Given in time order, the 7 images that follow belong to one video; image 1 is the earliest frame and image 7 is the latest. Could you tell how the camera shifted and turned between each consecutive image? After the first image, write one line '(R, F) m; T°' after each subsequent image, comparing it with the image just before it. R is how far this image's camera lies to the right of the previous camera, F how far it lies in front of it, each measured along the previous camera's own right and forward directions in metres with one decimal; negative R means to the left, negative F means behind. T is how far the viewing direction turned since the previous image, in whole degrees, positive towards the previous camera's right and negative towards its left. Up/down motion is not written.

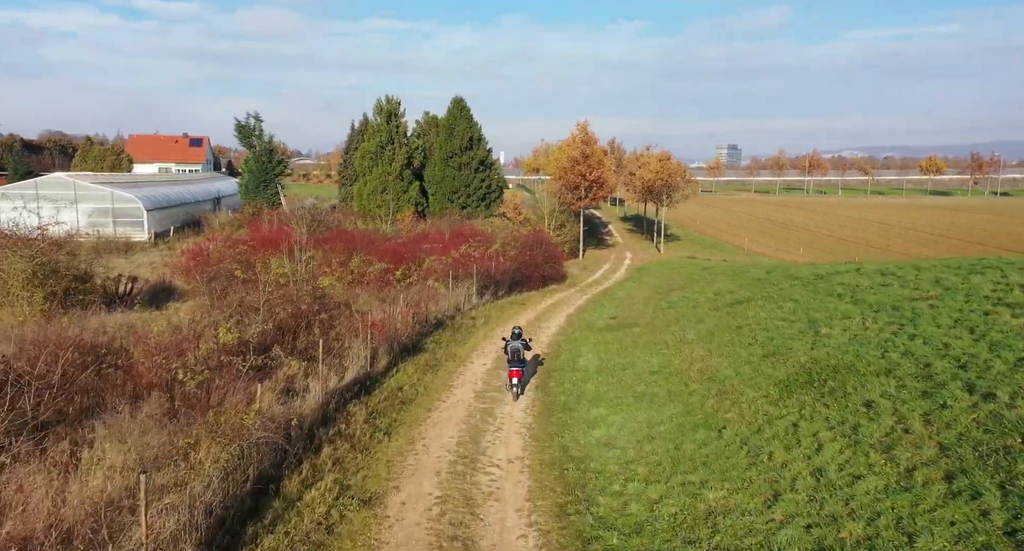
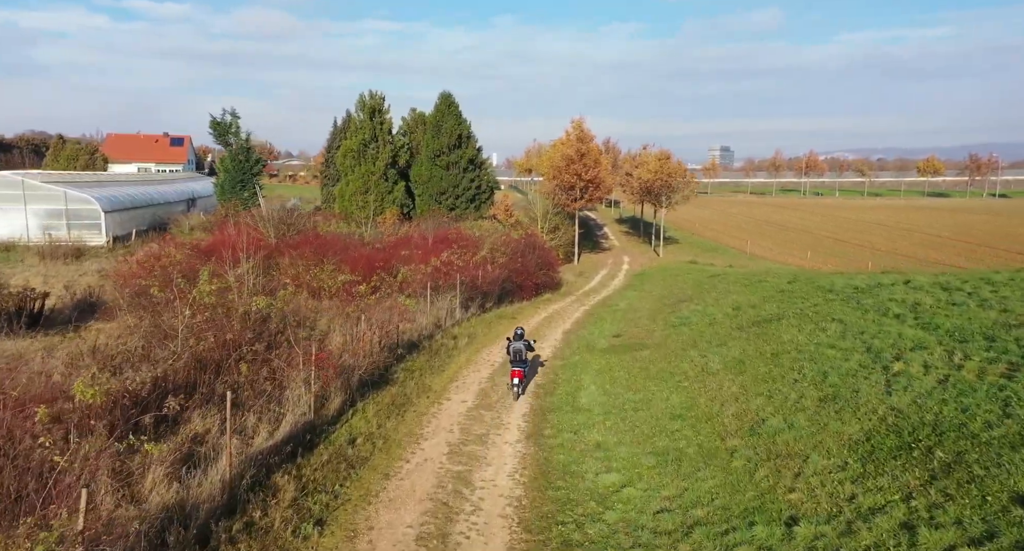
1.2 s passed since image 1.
(+0.1, +3.2) m; 0°
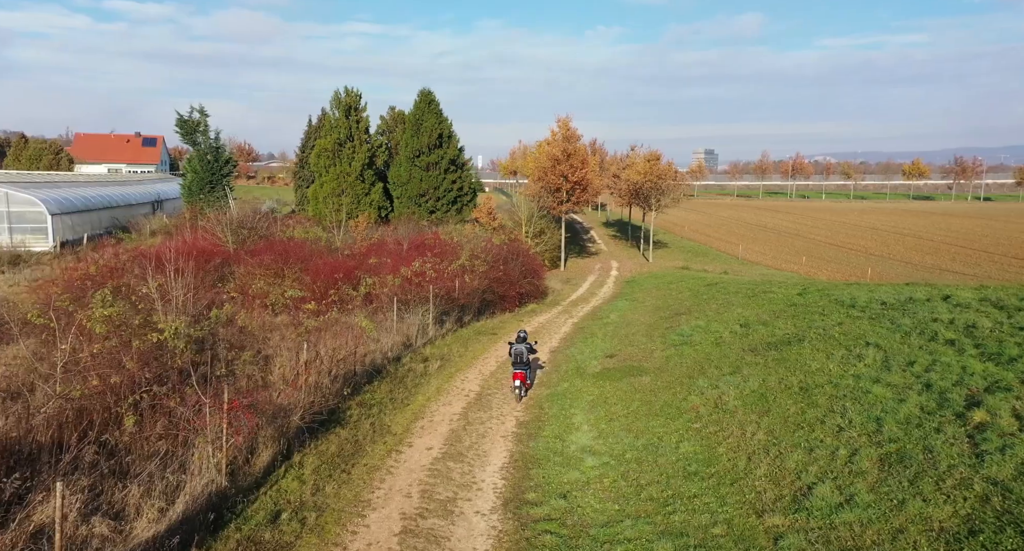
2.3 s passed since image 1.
(+0.1, +2.6) m; +1°
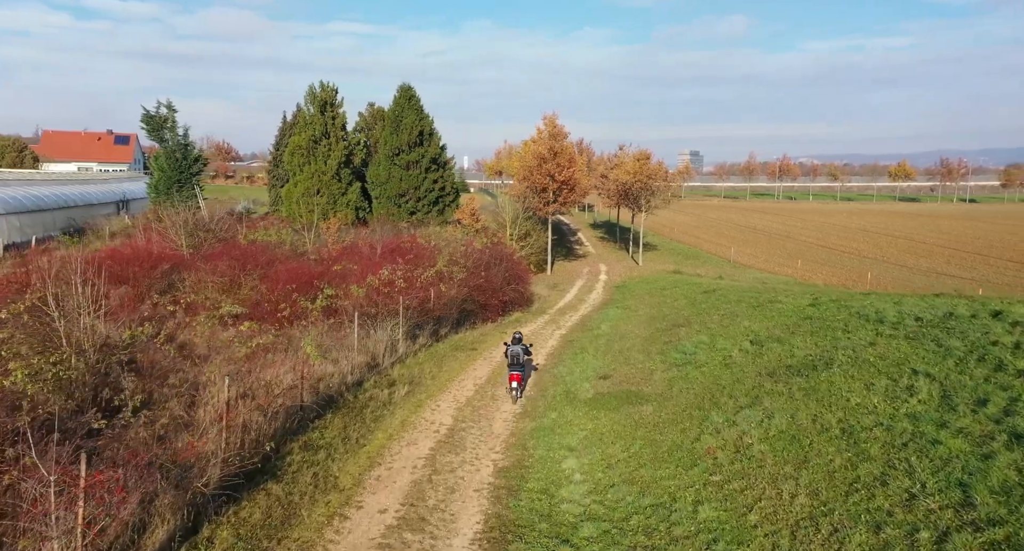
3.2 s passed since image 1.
(+0.1, +2.4) m; +1°
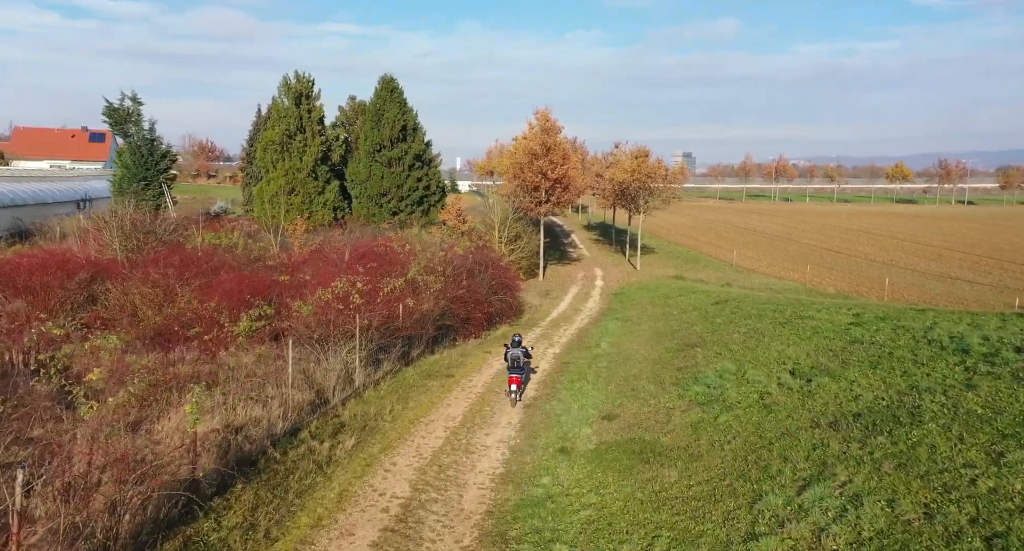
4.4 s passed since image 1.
(+0.2, +3.5) m; 0°
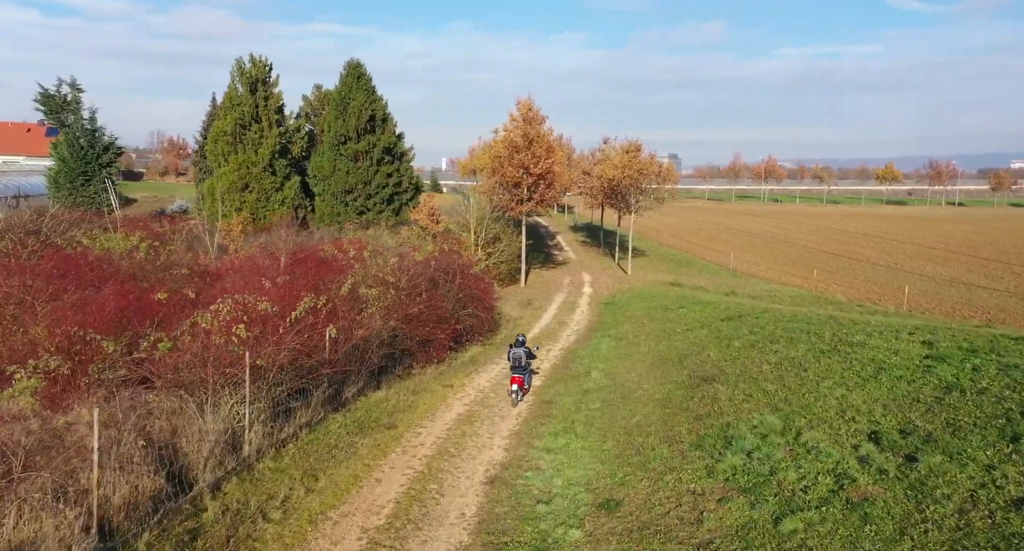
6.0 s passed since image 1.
(+0.4, +4.5) m; +1°
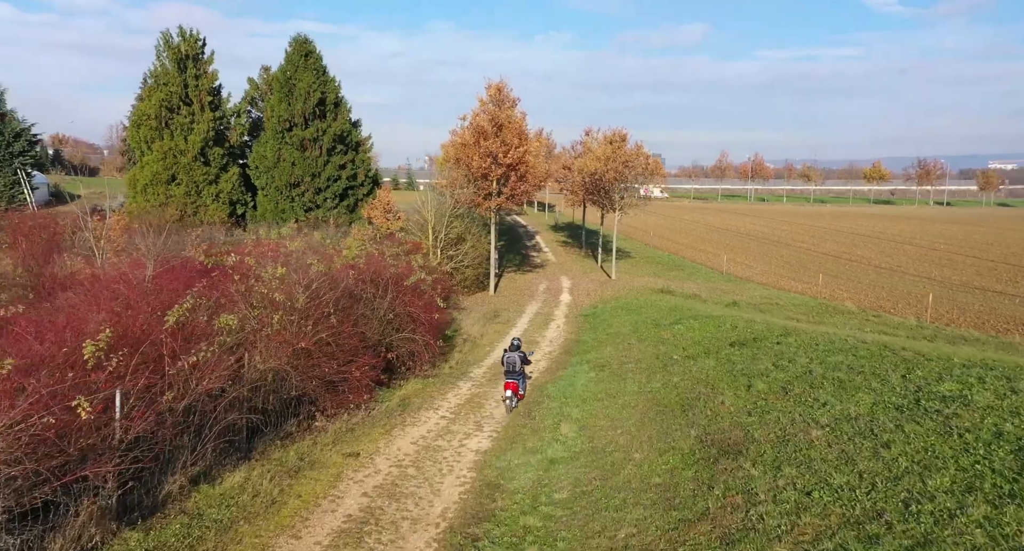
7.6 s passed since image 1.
(+0.7, +5.2) m; +1°
